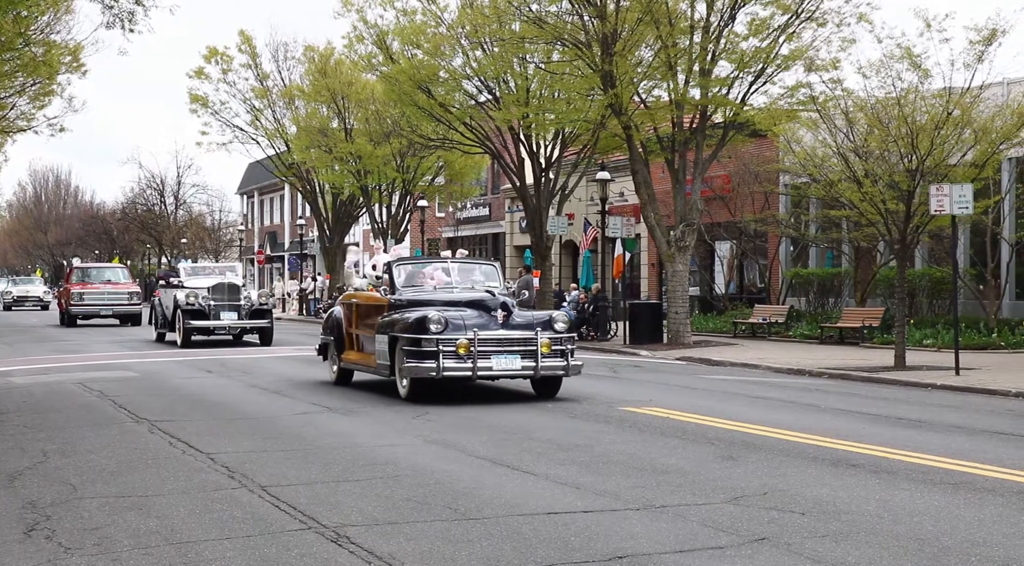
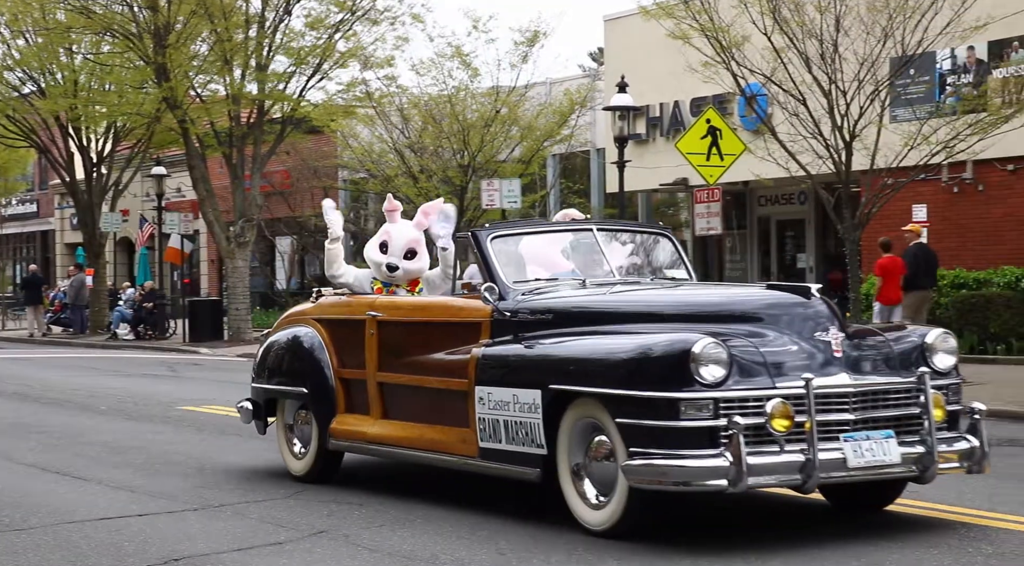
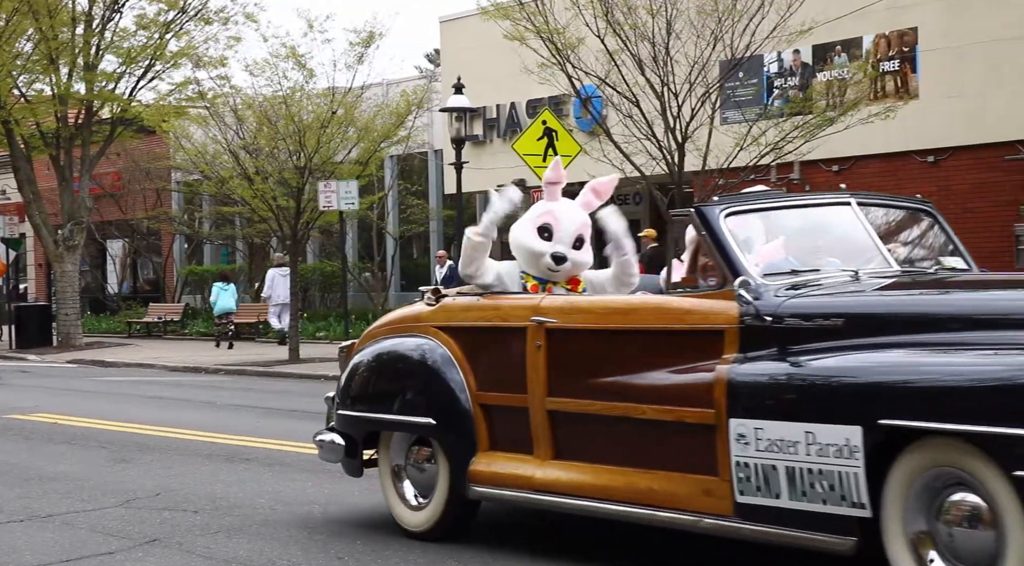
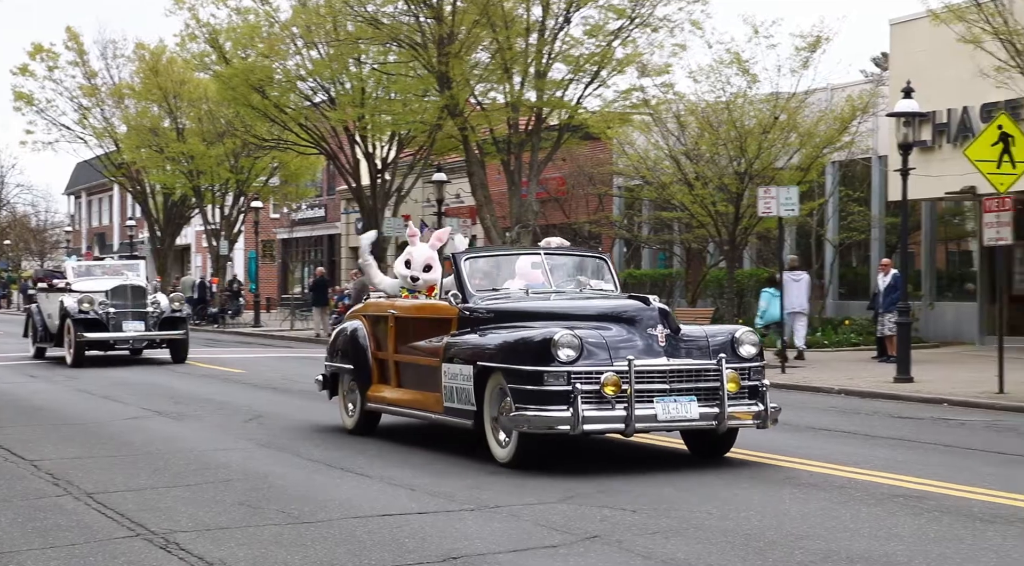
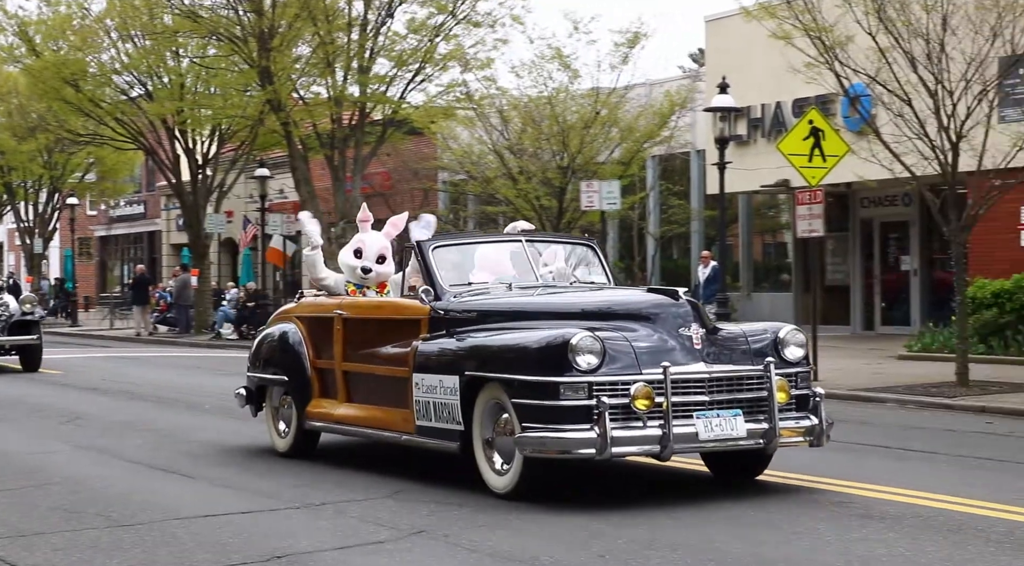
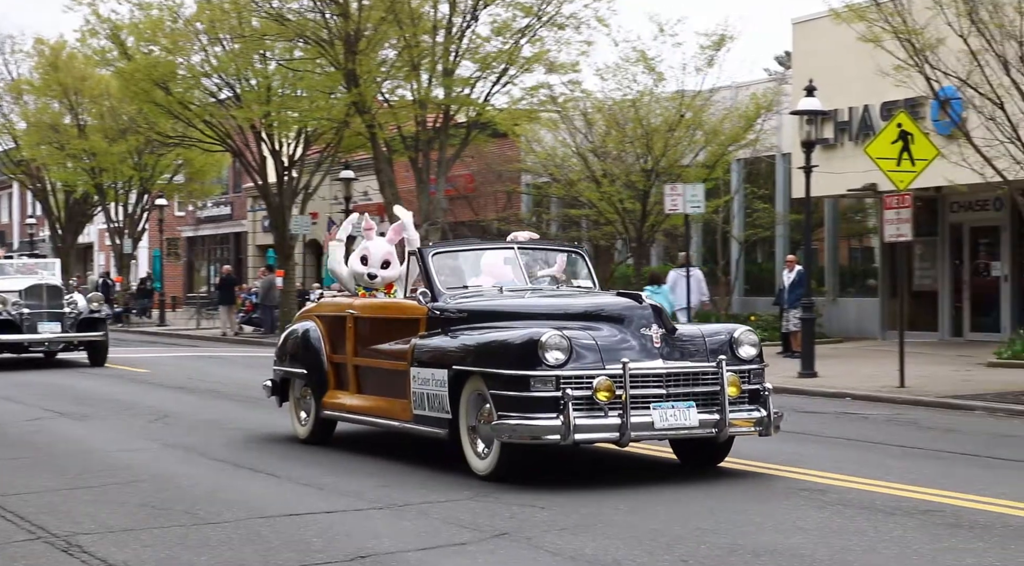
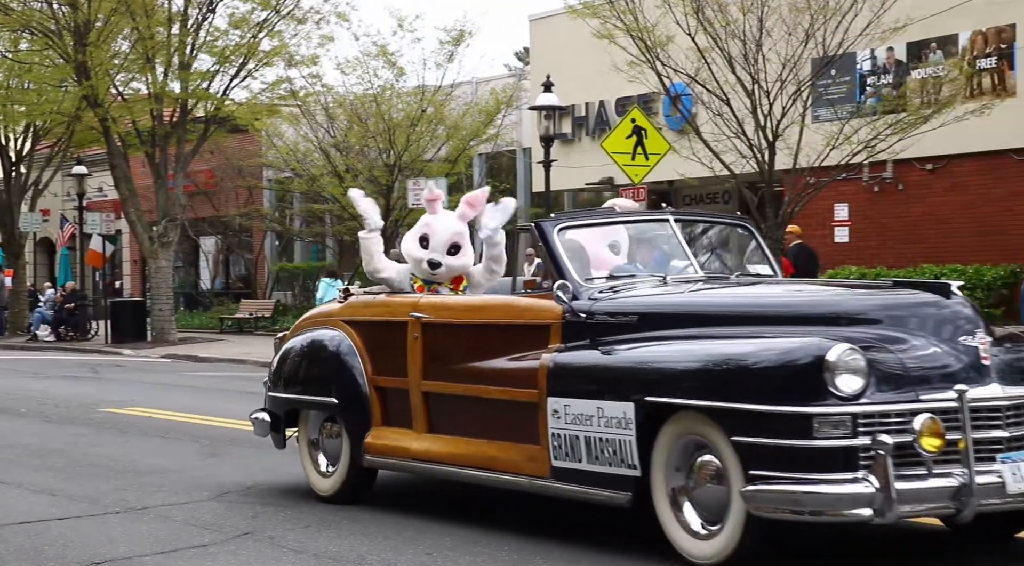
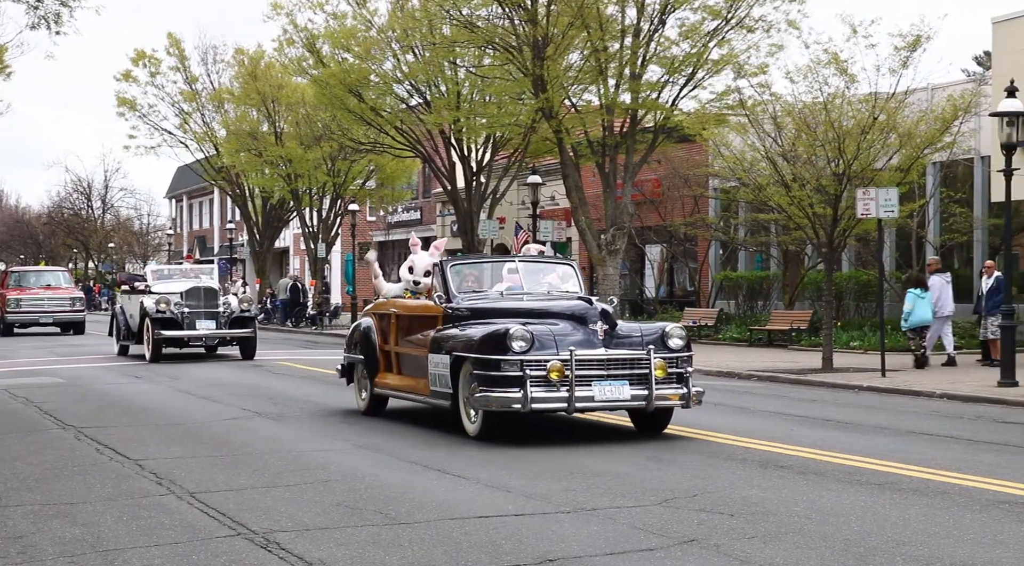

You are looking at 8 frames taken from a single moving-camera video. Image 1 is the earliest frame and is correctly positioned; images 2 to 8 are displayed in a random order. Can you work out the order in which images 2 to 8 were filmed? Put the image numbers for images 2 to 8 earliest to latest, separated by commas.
8, 4, 6, 5, 2, 7, 3
